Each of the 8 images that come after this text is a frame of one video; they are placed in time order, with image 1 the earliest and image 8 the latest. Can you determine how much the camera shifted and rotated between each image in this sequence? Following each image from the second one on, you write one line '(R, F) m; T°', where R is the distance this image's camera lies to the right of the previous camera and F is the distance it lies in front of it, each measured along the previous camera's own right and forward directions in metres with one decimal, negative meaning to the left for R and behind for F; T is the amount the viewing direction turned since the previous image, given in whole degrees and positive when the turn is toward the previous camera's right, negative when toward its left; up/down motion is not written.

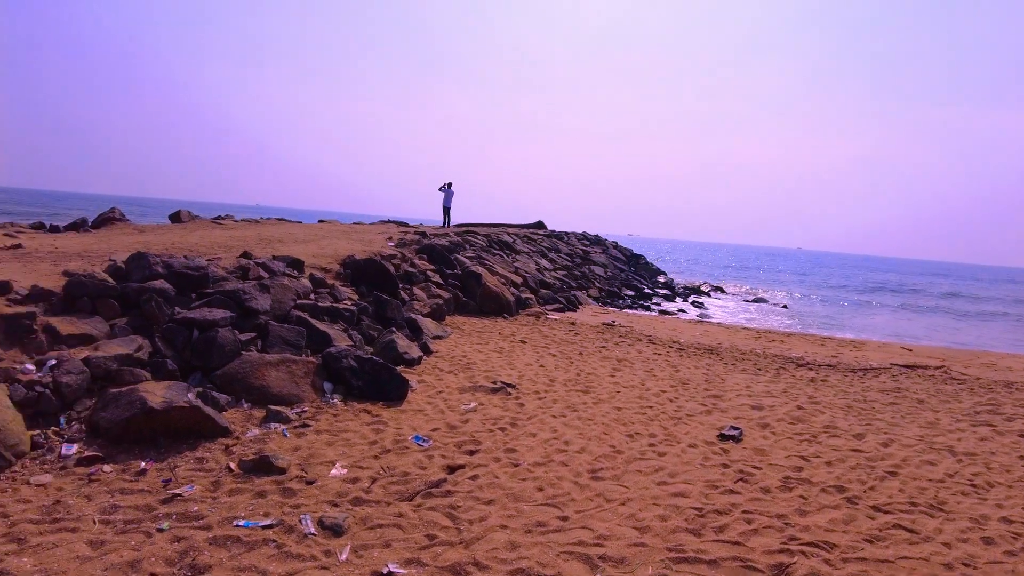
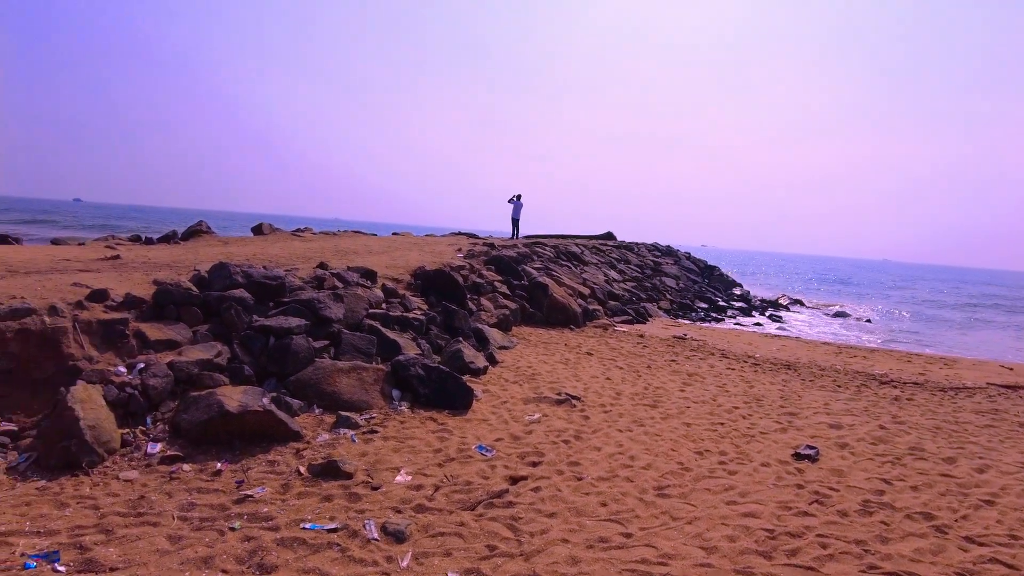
(0.0, 0.0) m; -6°
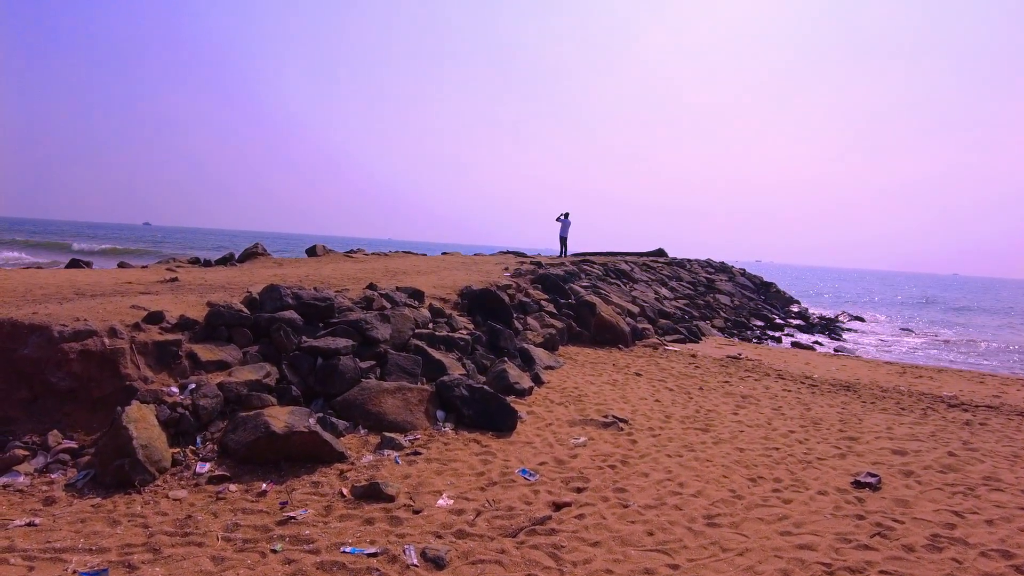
(+0.1, +0.1) m; -4°
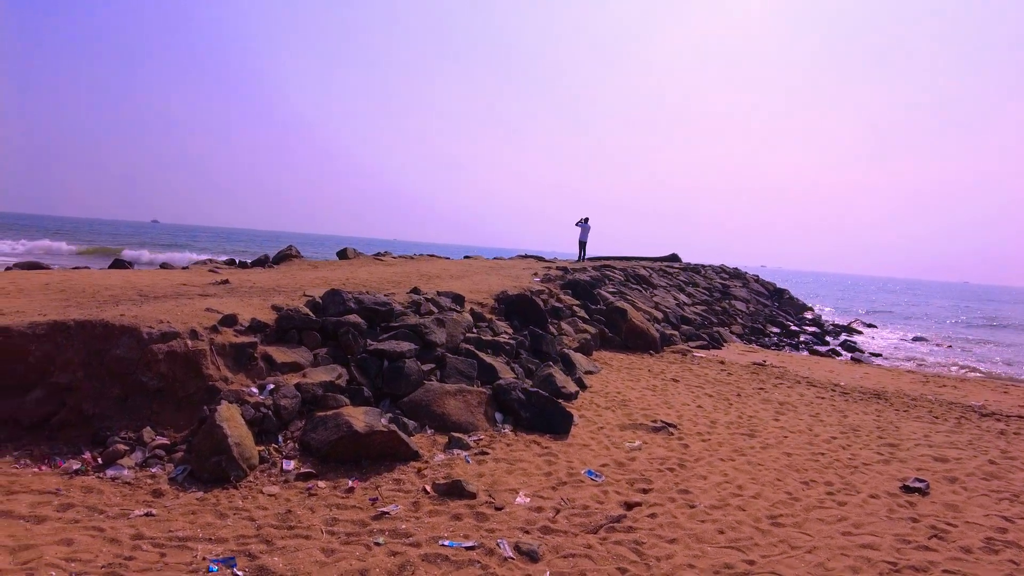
(-0.5, -0.3) m; 0°
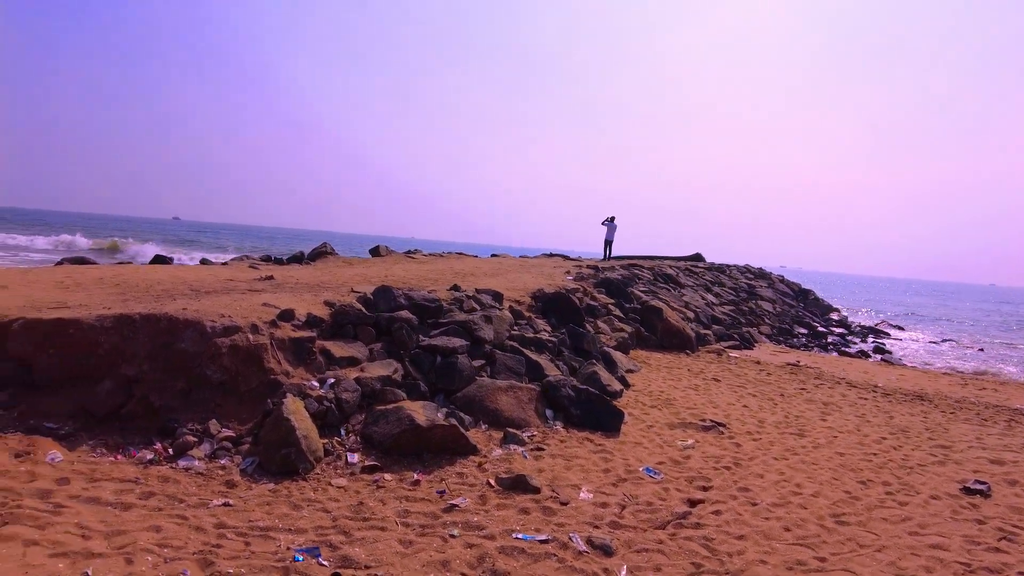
(-0.3, 0.0) m; -1°
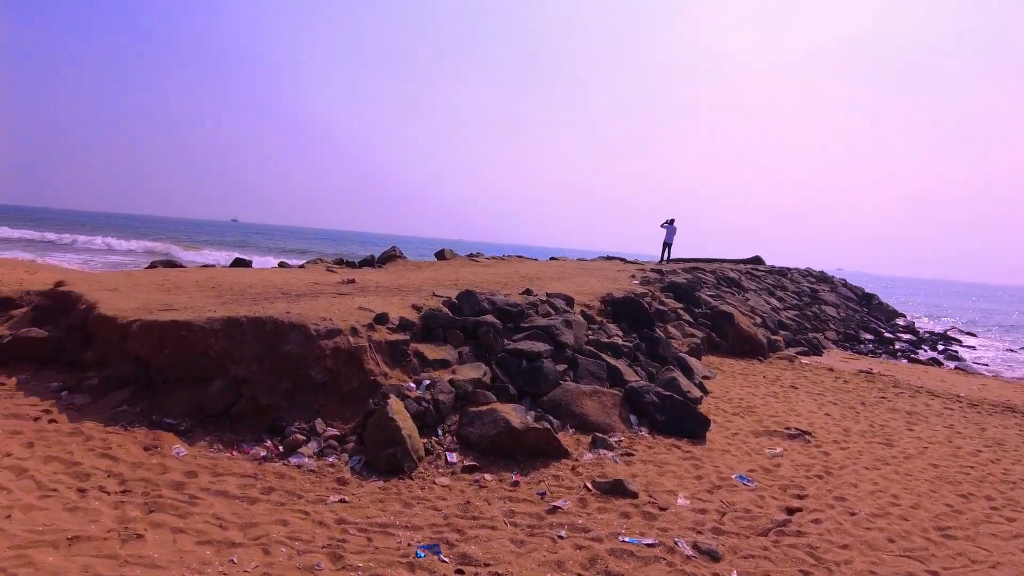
(-0.4, -0.1) m; -4°
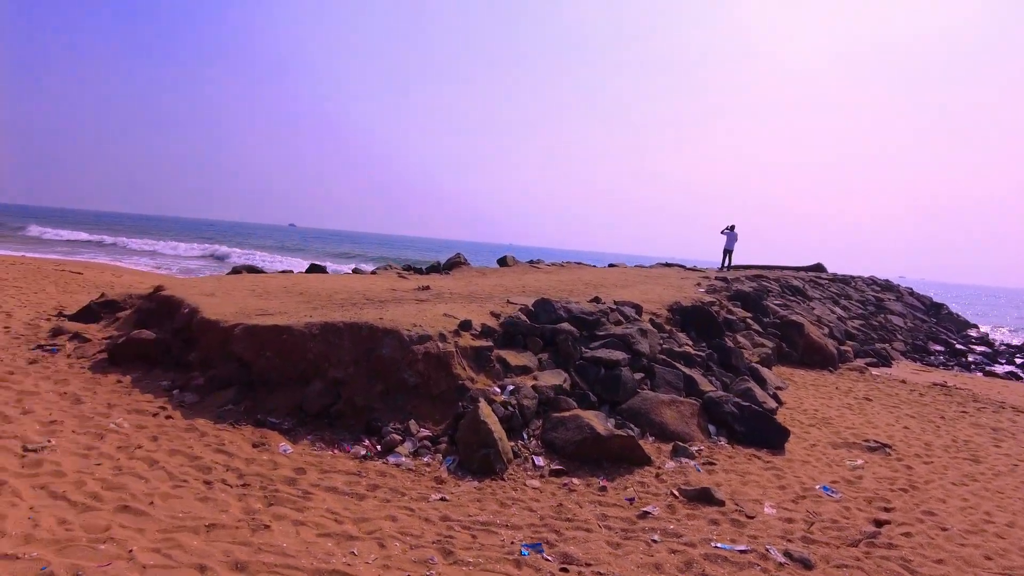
(-0.3, -0.2) m; -4°
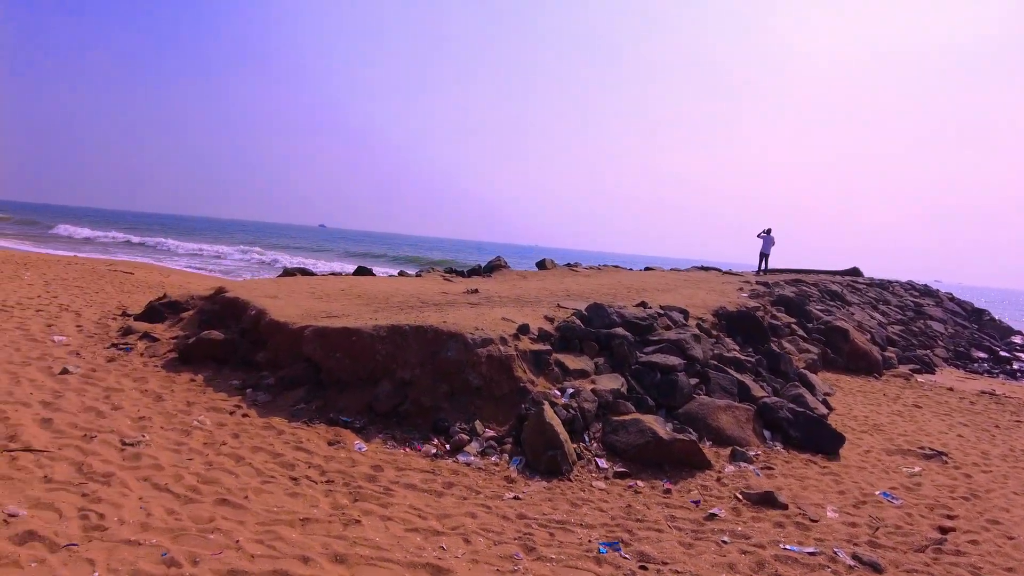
(-0.3, -0.2) m; -2°
